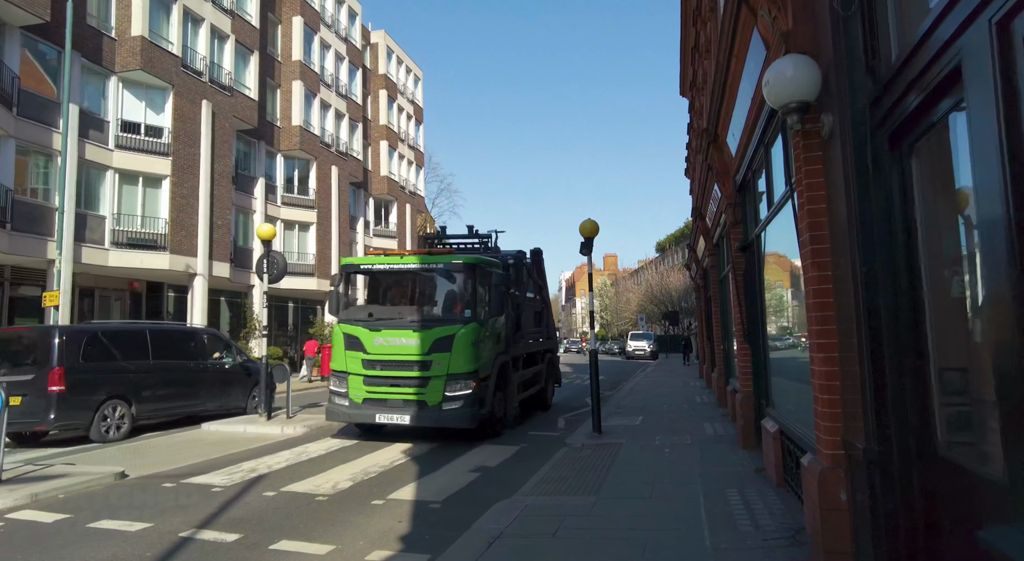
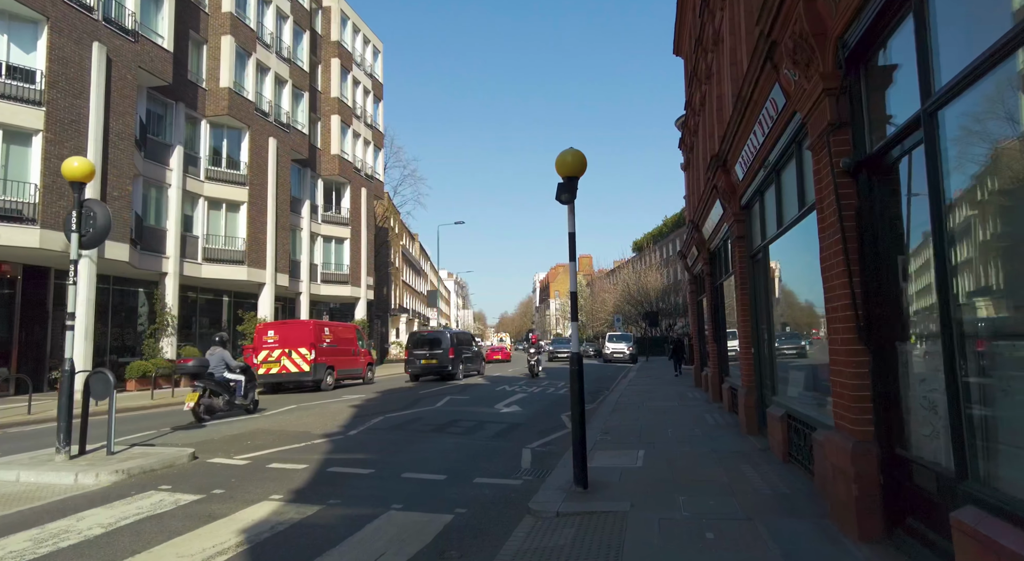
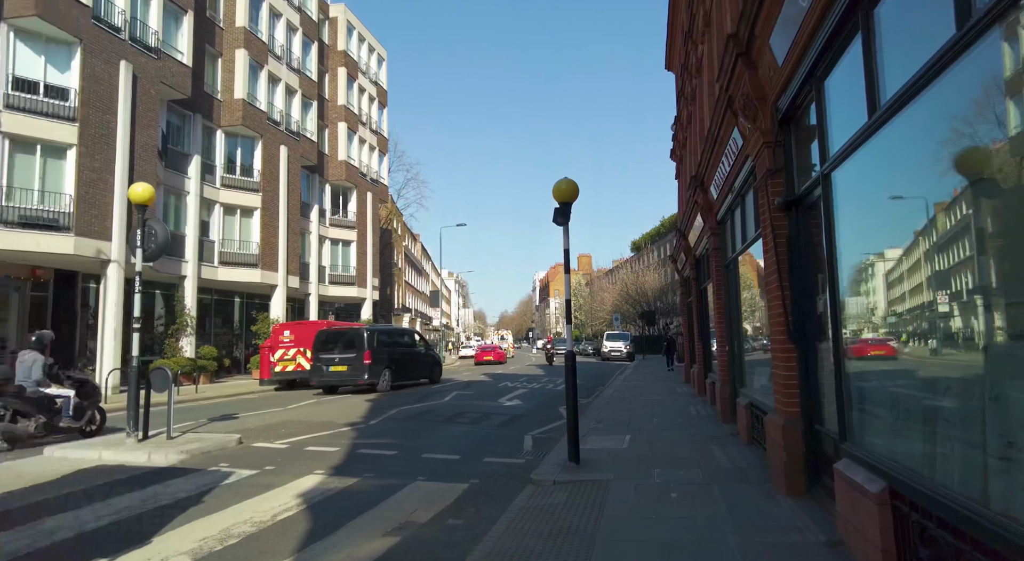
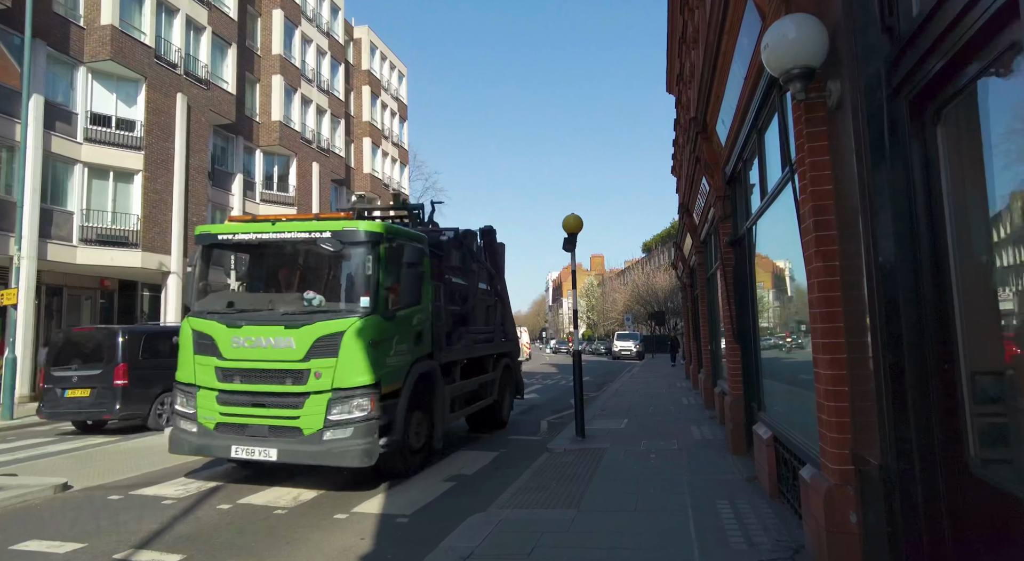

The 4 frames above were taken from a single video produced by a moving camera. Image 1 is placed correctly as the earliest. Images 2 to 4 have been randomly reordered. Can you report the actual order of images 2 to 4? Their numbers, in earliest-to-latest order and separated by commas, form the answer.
4, 3, 2
